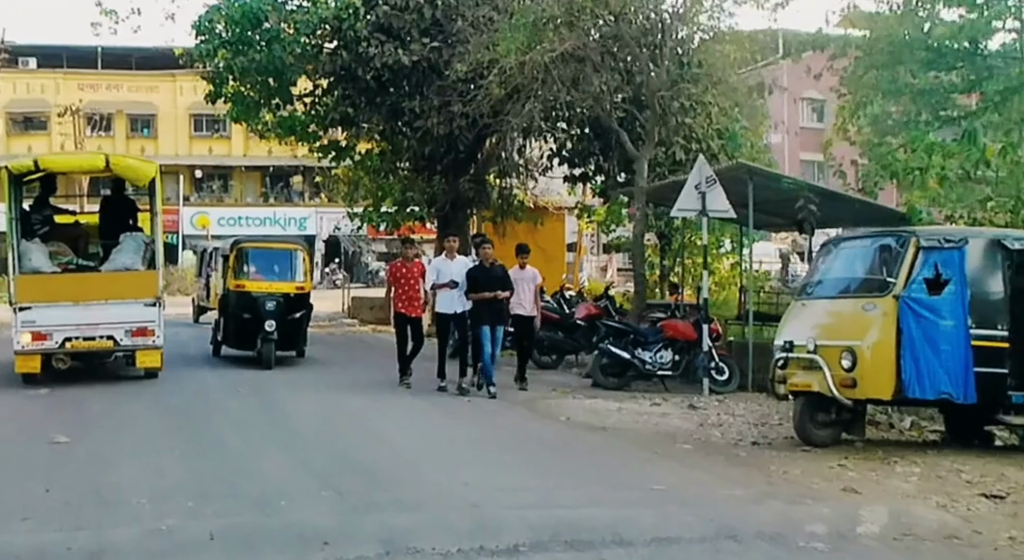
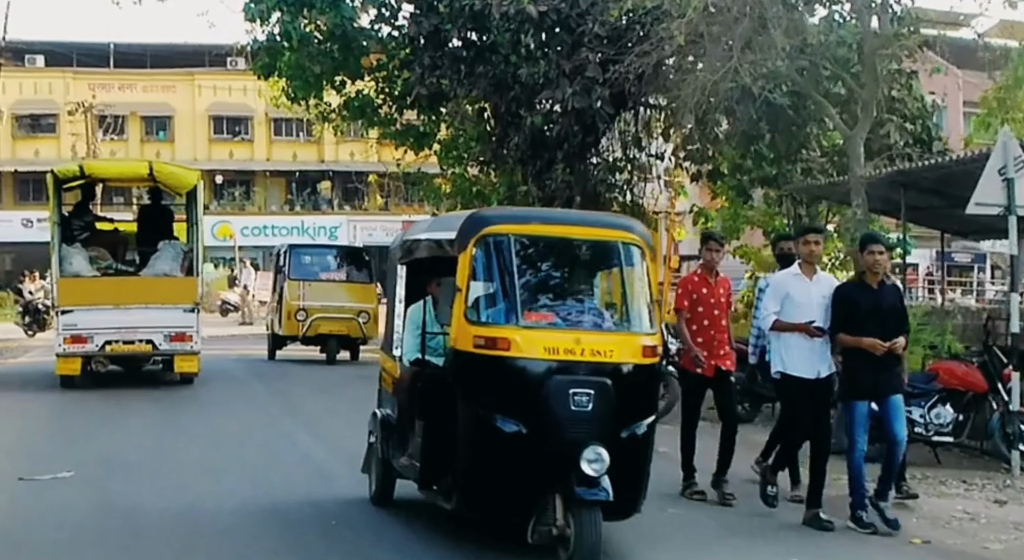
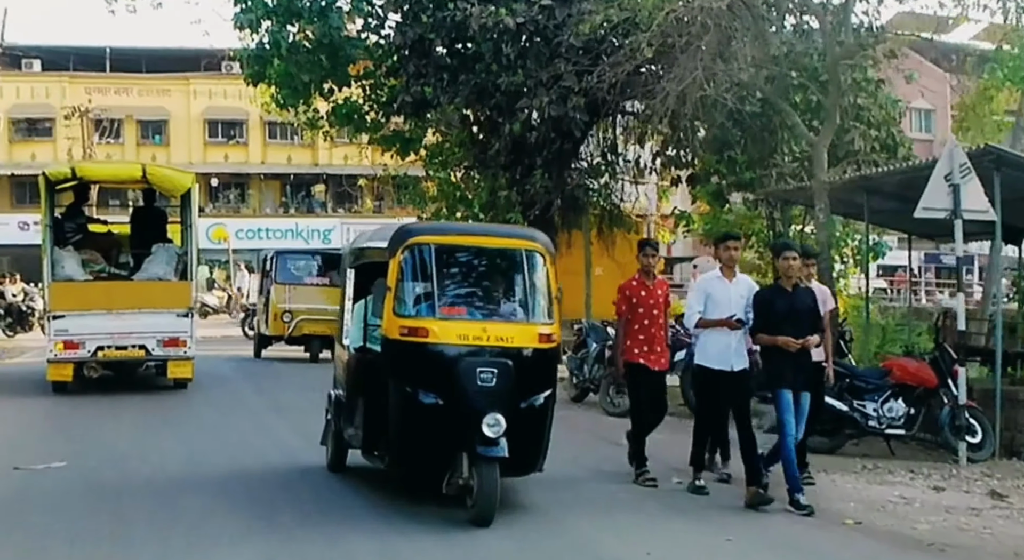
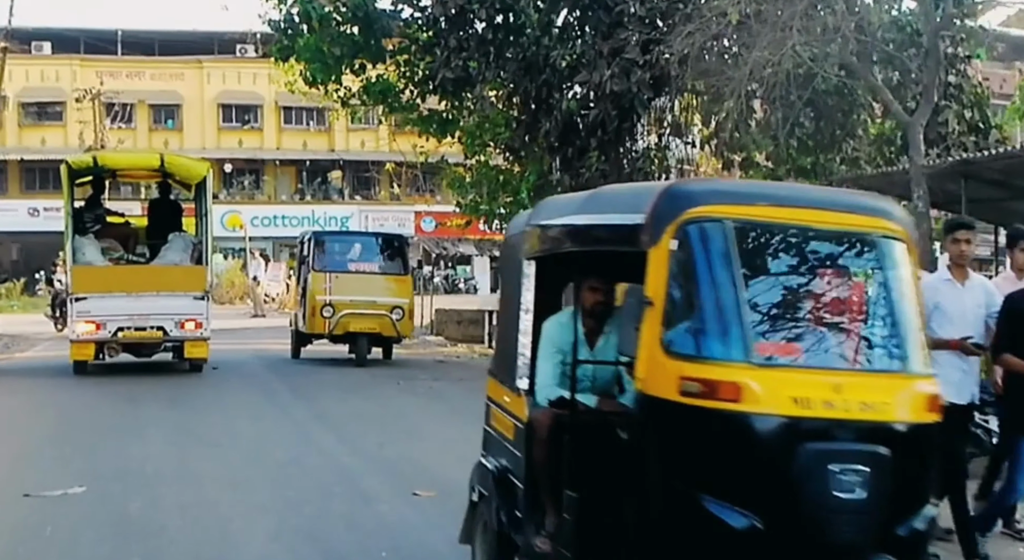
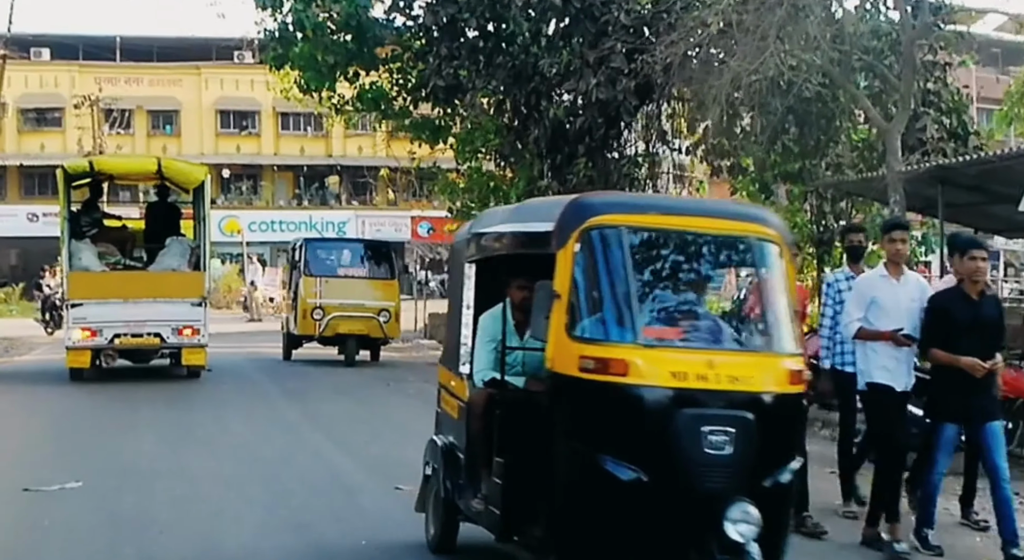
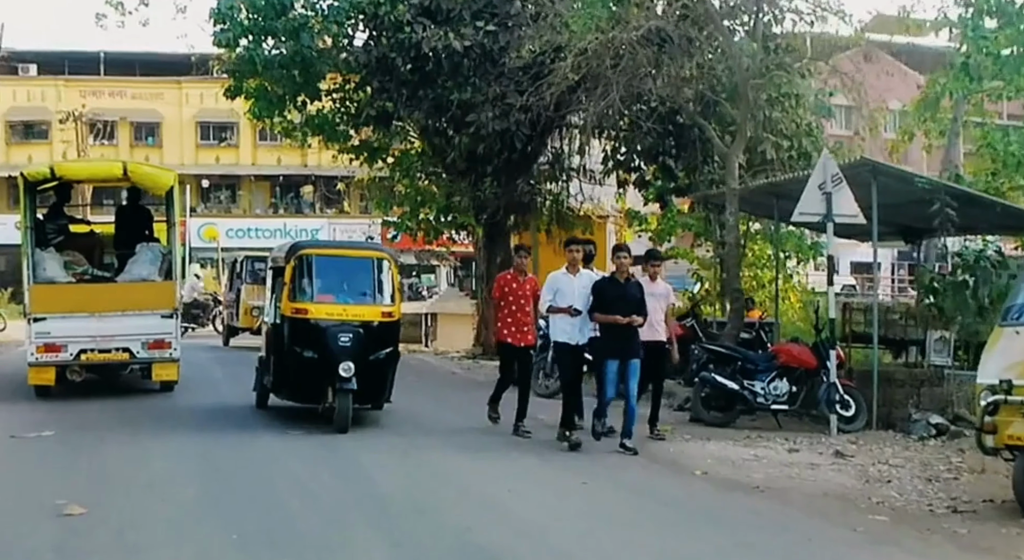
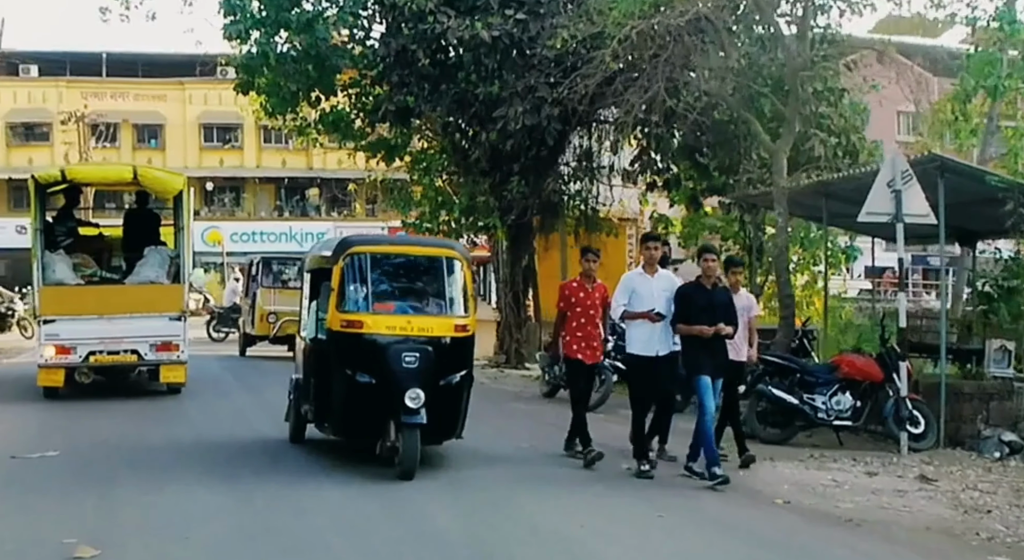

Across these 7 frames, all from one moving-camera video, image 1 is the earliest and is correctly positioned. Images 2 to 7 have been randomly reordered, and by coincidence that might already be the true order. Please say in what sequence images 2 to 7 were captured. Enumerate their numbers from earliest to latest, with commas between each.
6, 7, 3, 2, 5, 4
